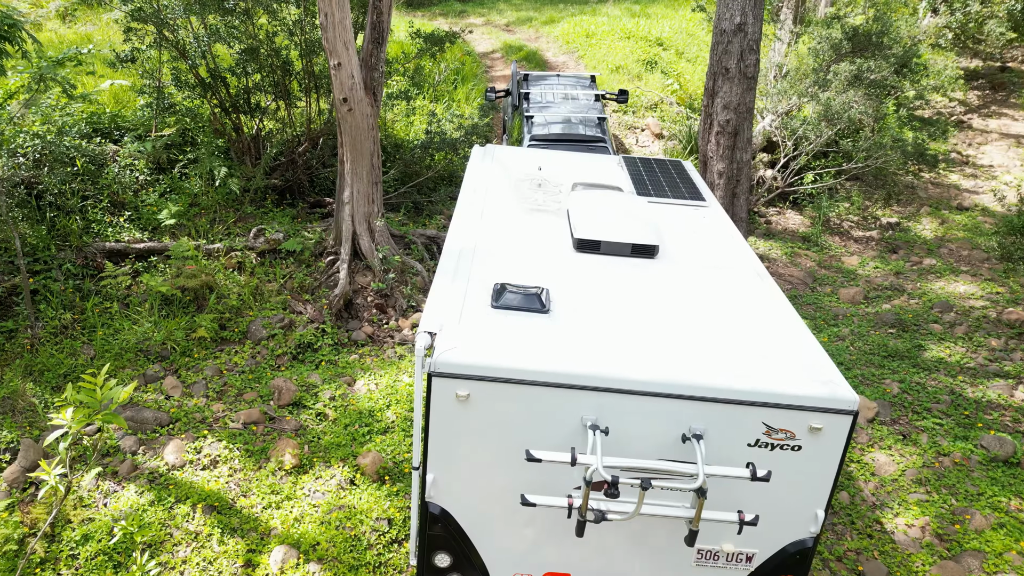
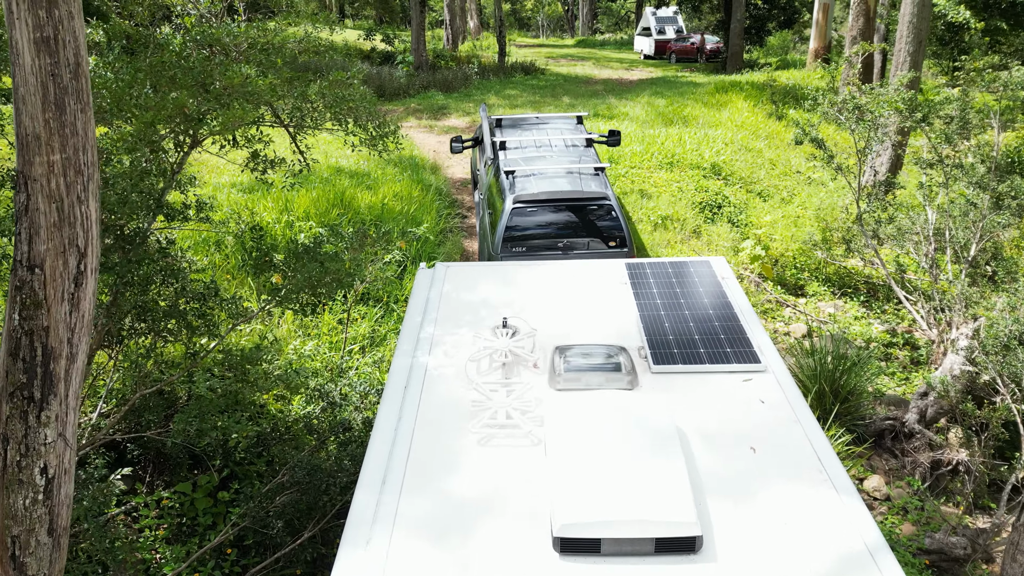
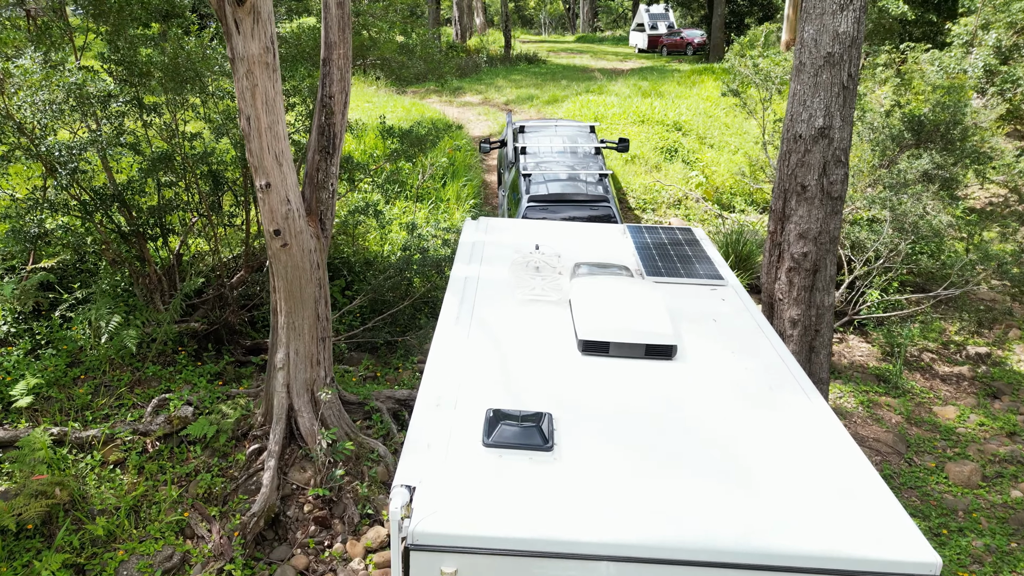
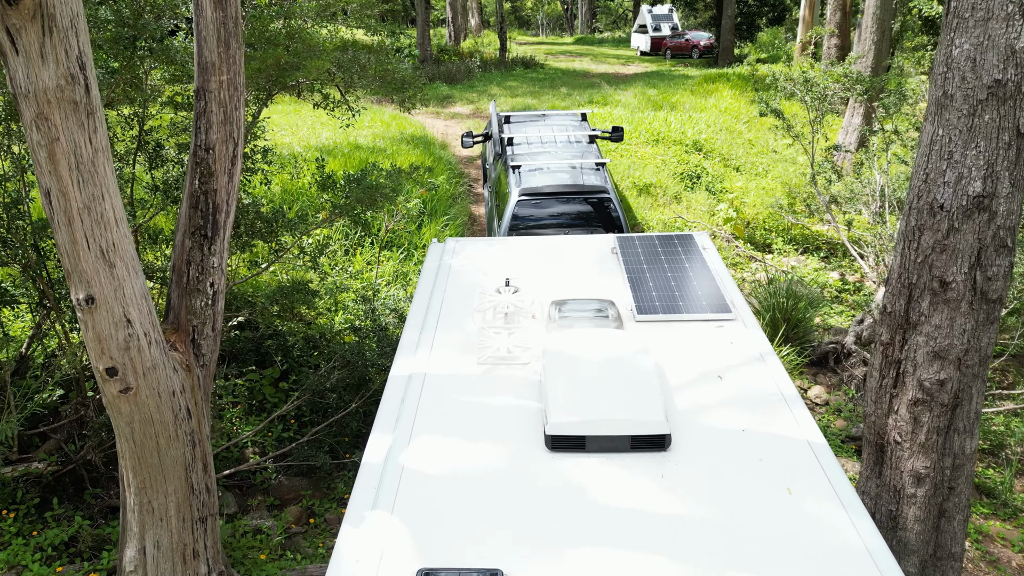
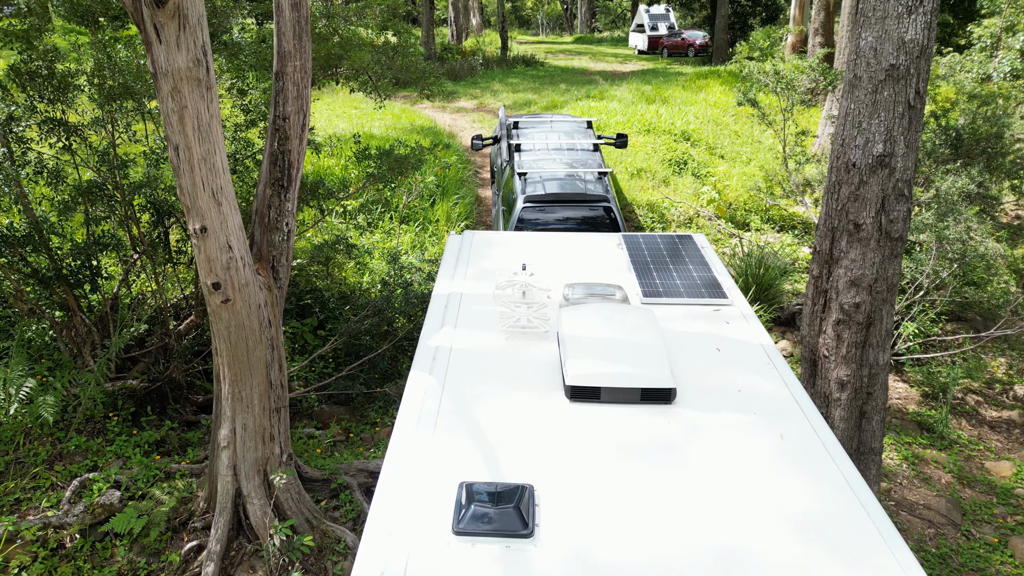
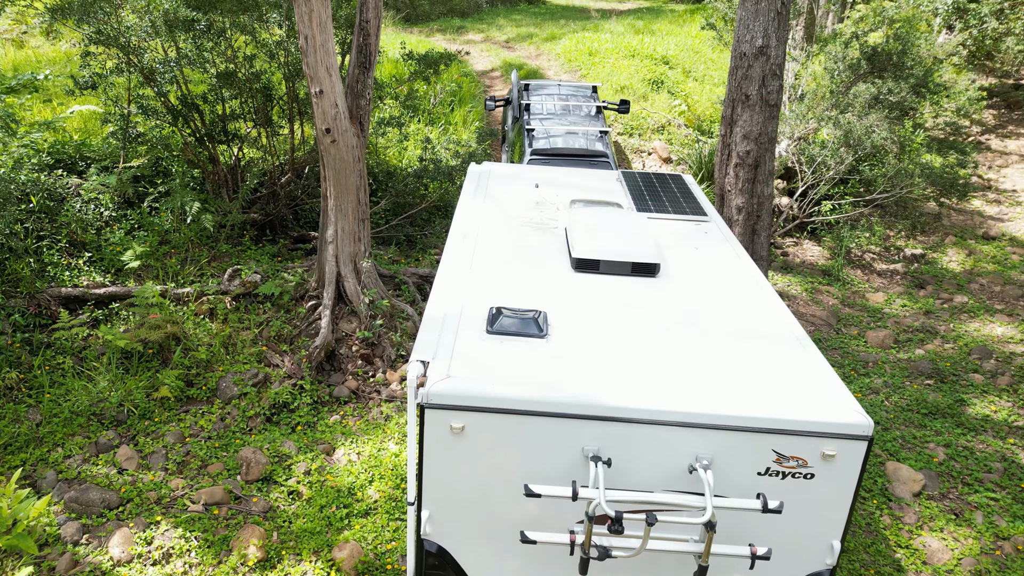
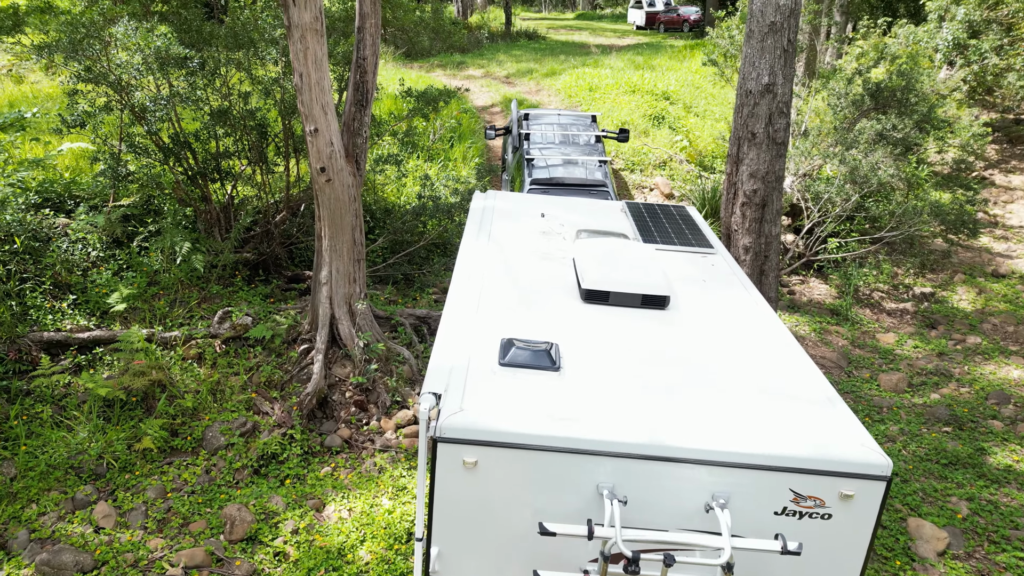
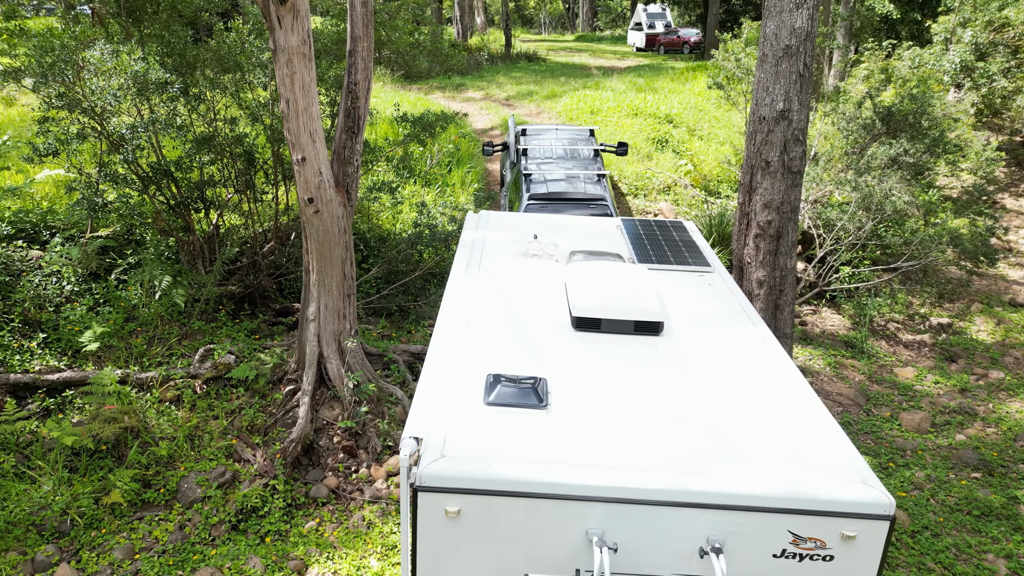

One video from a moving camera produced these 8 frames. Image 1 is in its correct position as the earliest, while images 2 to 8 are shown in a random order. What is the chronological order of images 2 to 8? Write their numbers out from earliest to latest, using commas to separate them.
6, 7, 8, 3, 5, 4, 2
